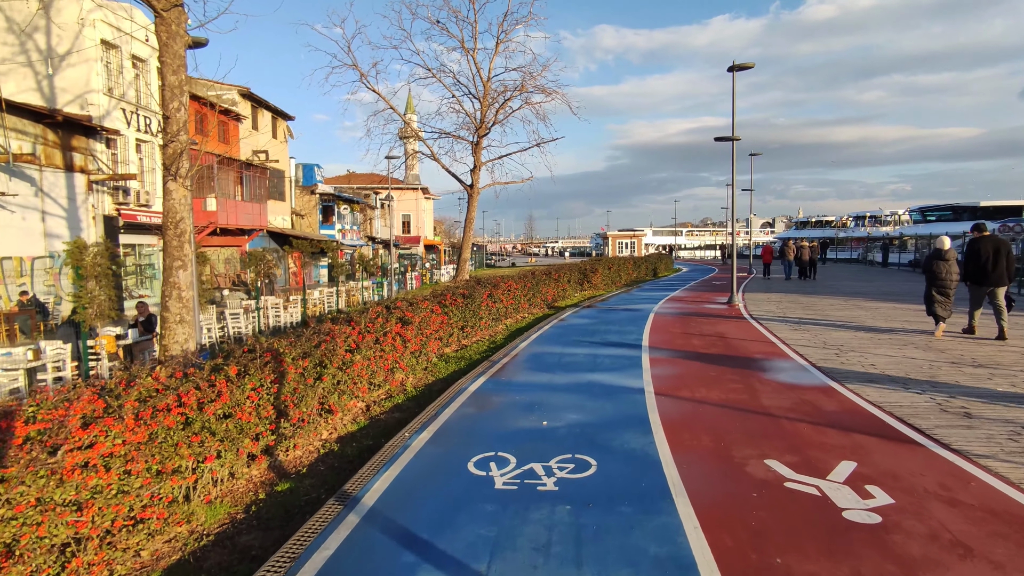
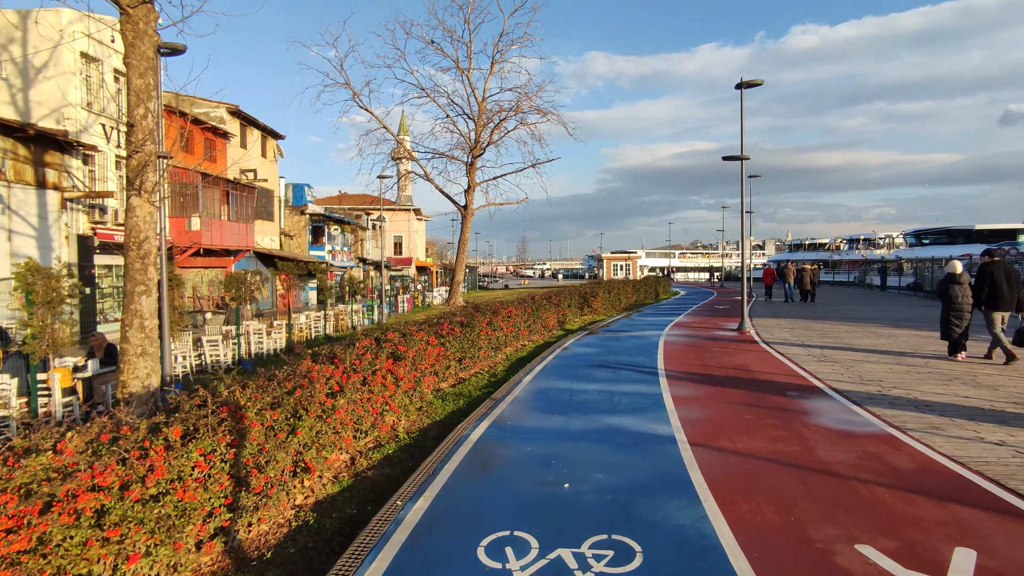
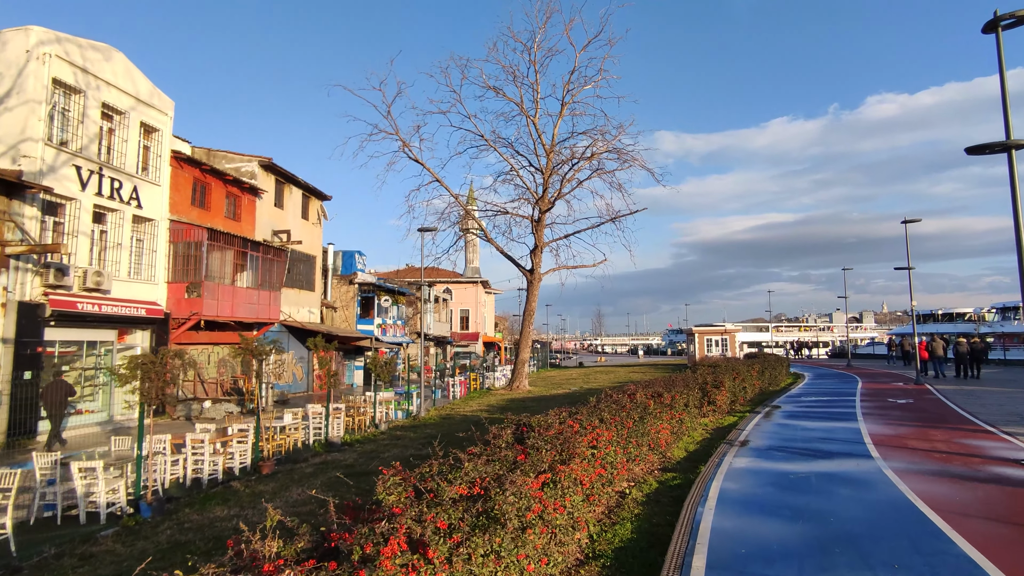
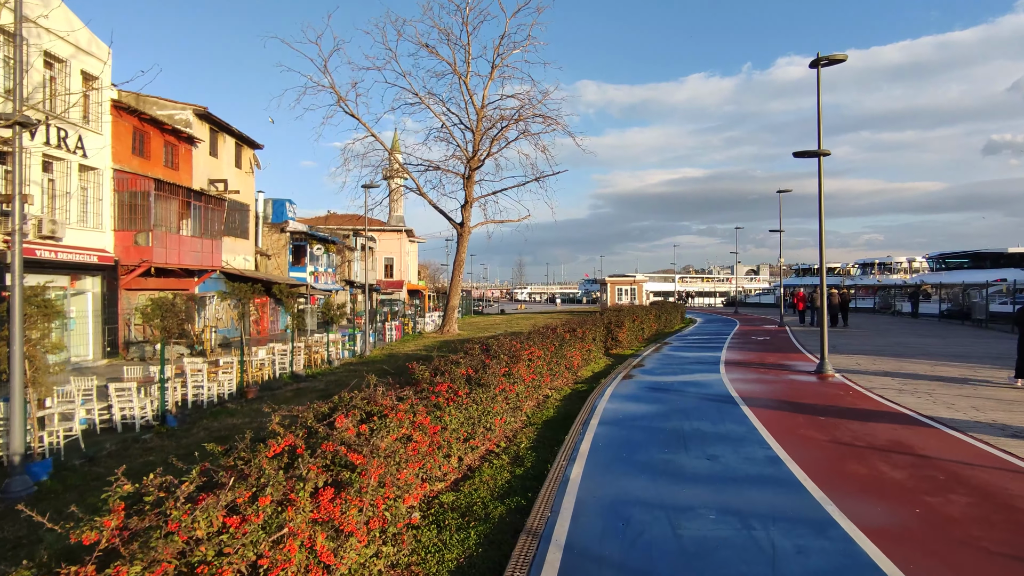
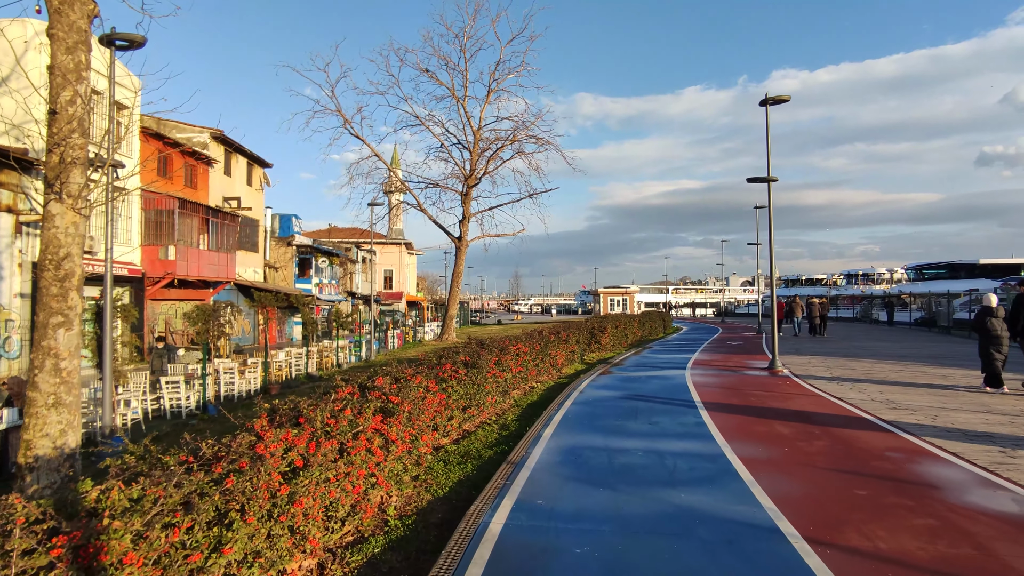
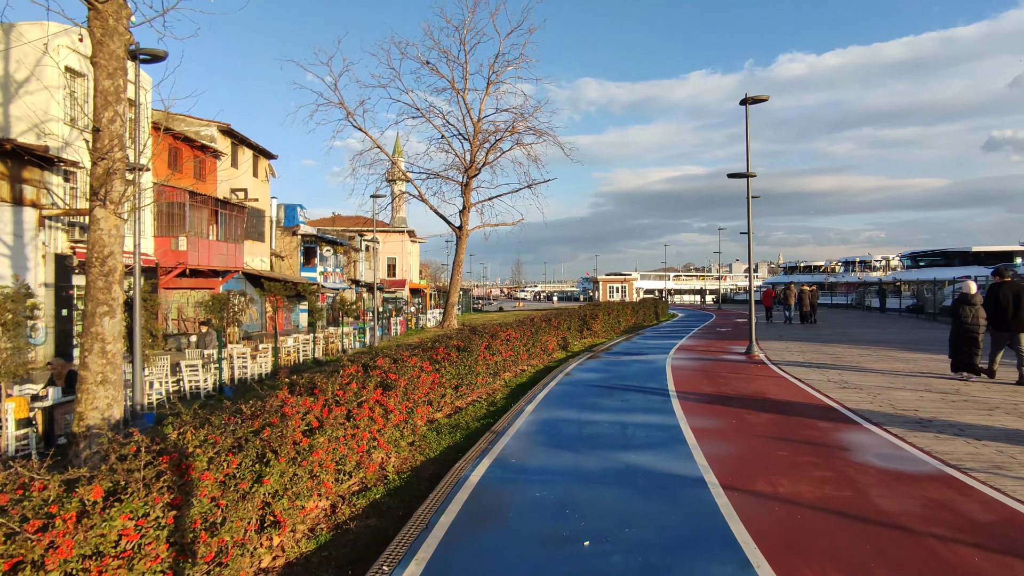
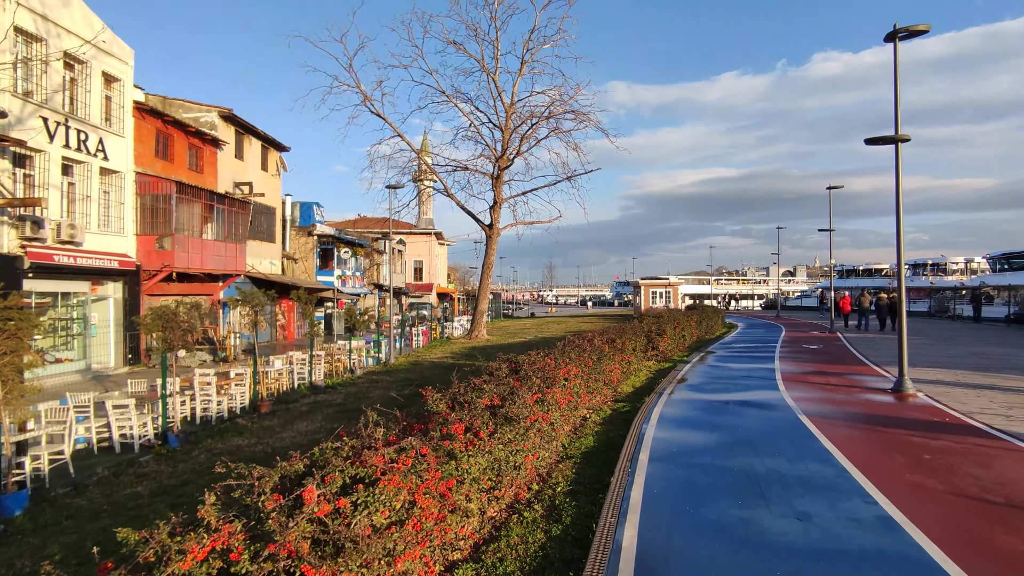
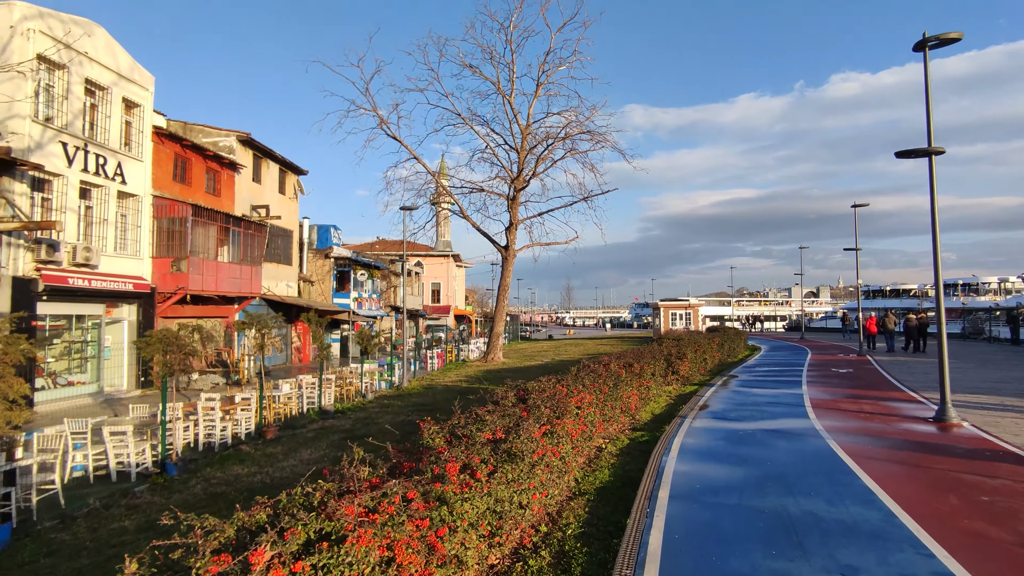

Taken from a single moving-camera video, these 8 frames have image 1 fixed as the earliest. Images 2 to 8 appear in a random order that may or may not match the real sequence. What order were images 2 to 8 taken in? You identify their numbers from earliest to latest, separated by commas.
2, 6, 5, 4, 7, 8, 3
